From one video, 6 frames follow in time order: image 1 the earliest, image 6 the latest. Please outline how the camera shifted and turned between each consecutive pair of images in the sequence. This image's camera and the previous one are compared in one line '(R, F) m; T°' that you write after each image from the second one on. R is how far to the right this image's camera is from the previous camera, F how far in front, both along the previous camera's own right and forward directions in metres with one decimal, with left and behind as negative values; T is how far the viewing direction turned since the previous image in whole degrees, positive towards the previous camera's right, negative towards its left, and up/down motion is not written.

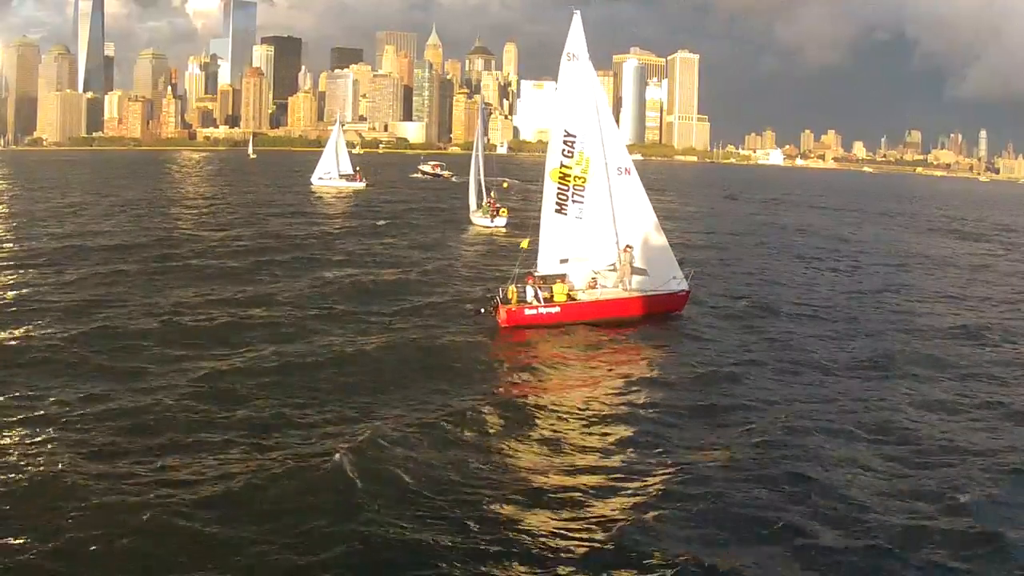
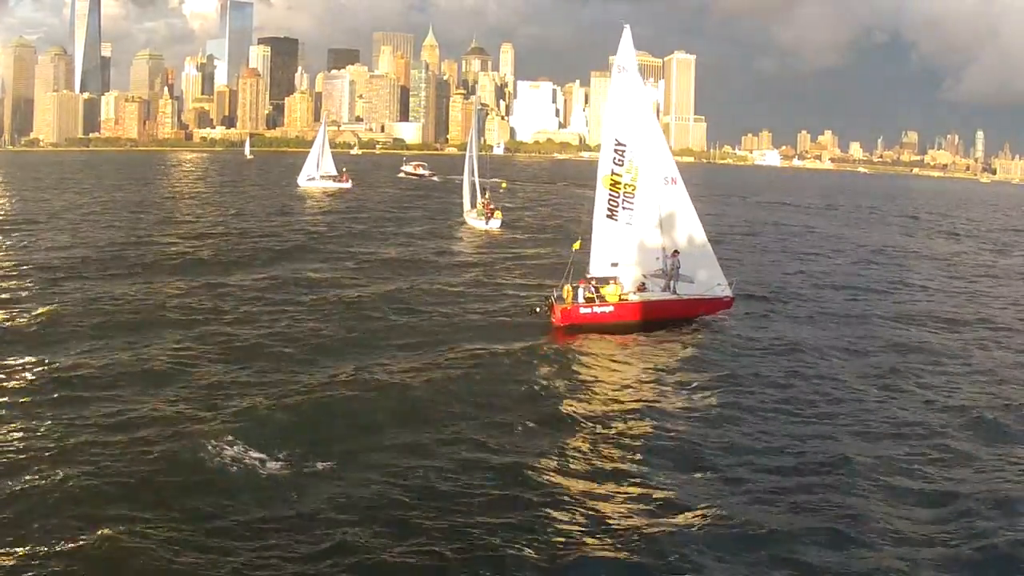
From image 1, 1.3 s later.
(-1.2, +1.1) m; 0°
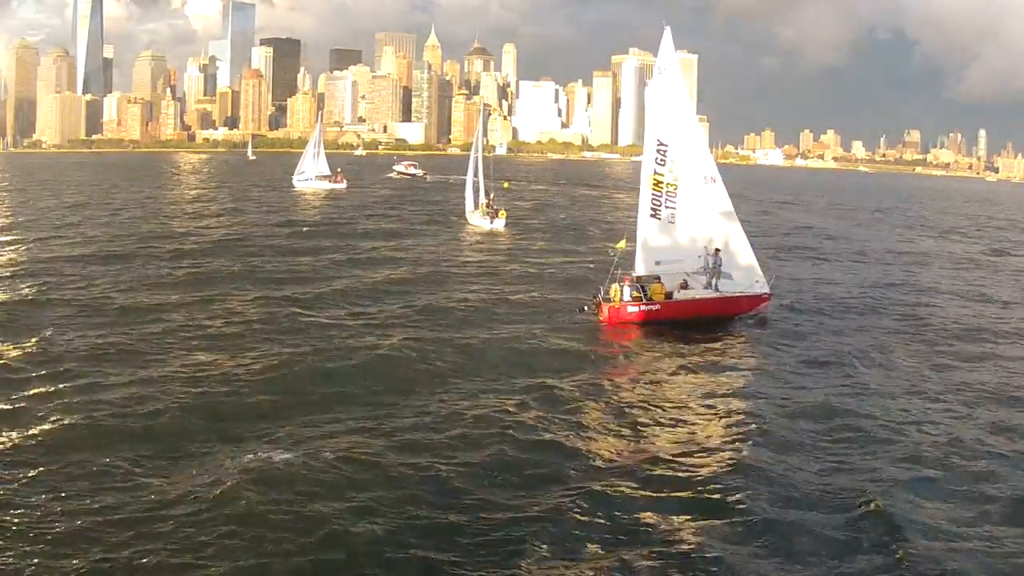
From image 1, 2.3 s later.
(0.0, +0.3) m; 0°
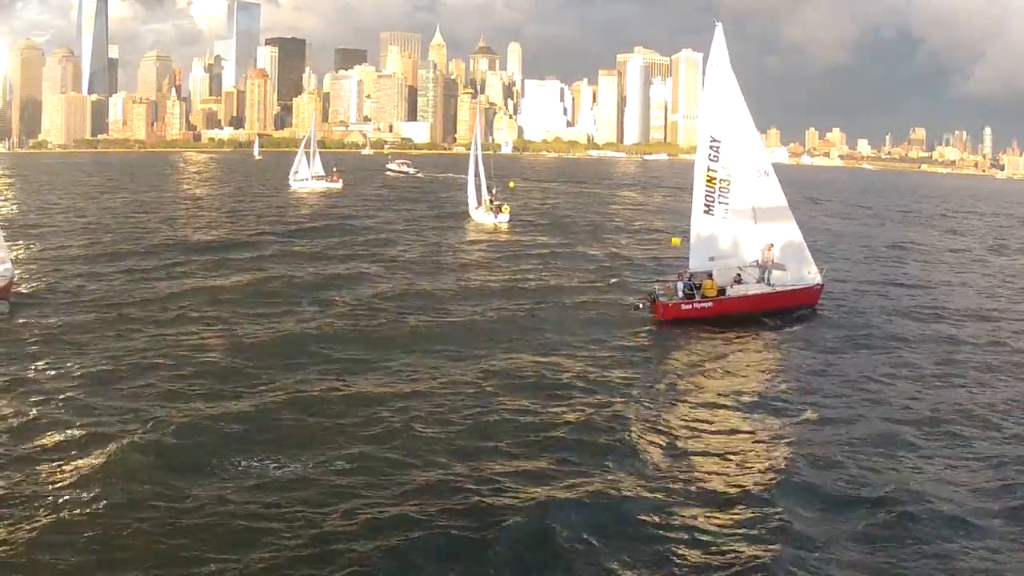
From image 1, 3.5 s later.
(+1.1, -1.3) m; 0°
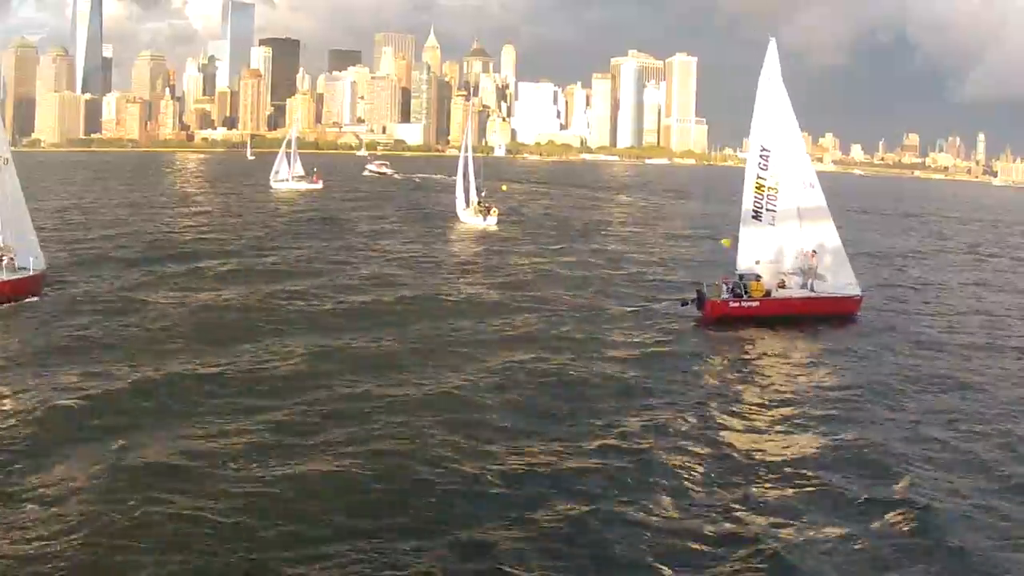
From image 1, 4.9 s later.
(-0.1, +0.2) m; 0°
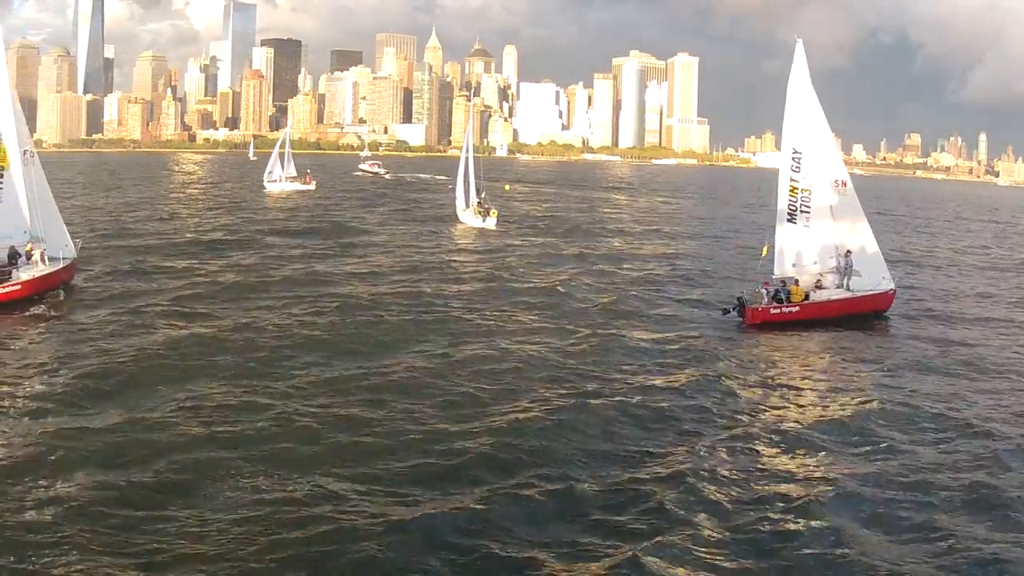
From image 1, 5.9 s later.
(-0.2, +0.6) m; 0°
